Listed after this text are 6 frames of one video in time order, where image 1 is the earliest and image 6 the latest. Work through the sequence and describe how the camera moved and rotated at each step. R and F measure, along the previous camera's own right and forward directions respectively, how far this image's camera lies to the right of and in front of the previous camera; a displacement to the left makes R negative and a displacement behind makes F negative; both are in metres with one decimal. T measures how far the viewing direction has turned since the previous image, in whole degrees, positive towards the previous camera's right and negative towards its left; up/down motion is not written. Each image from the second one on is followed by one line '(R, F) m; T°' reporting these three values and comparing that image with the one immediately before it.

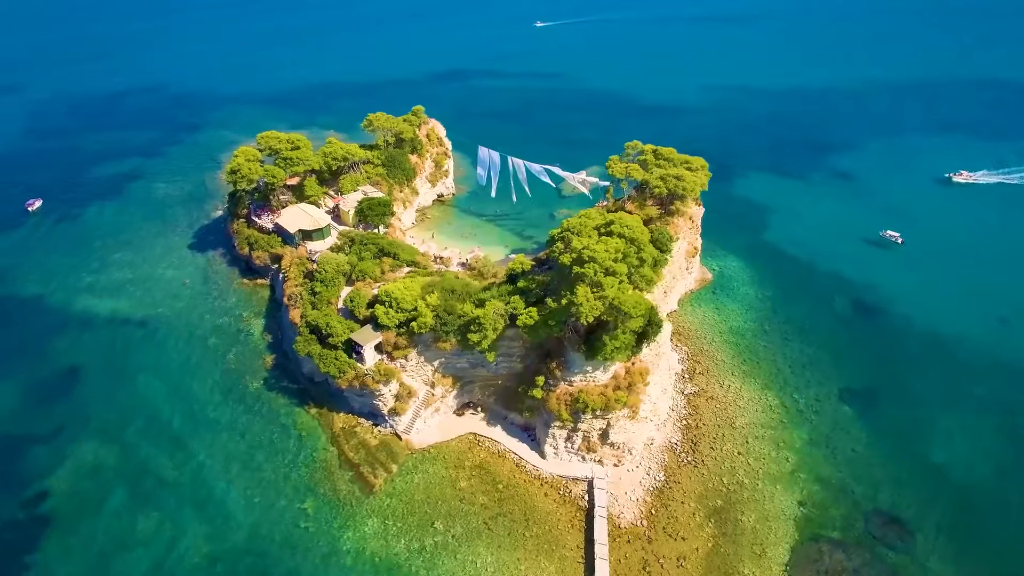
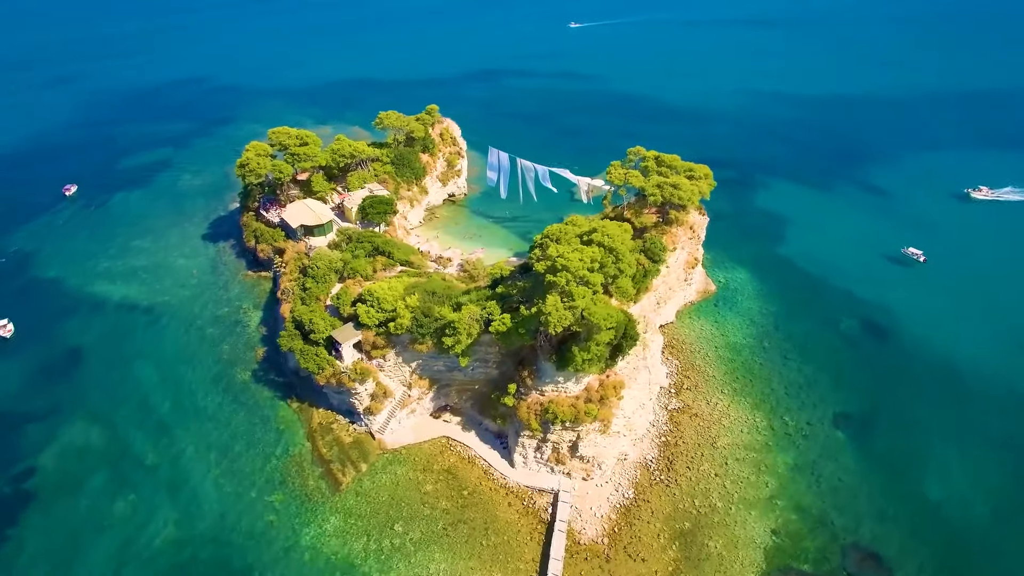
(+4.7, +0.7) m; -4°
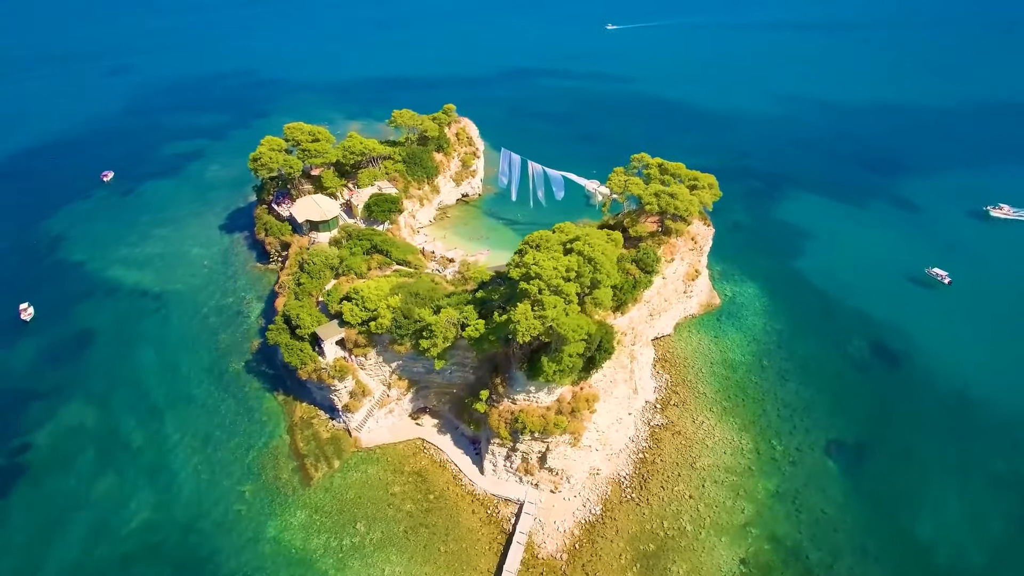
(+4.7, +0.6) m; -4°
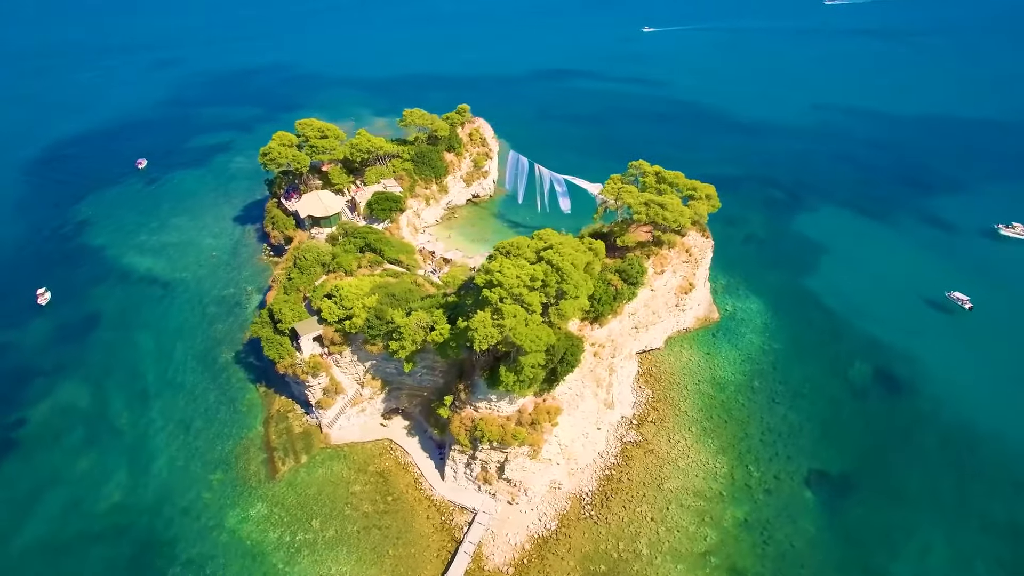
(+5.4, +0.8) m; -4°
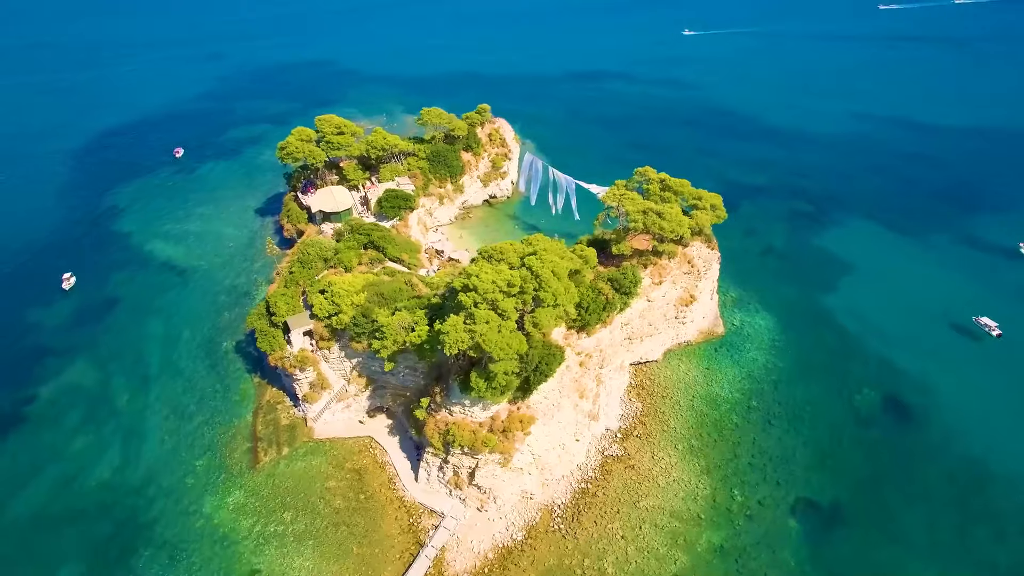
(+4.4, +0.7) m; -4°
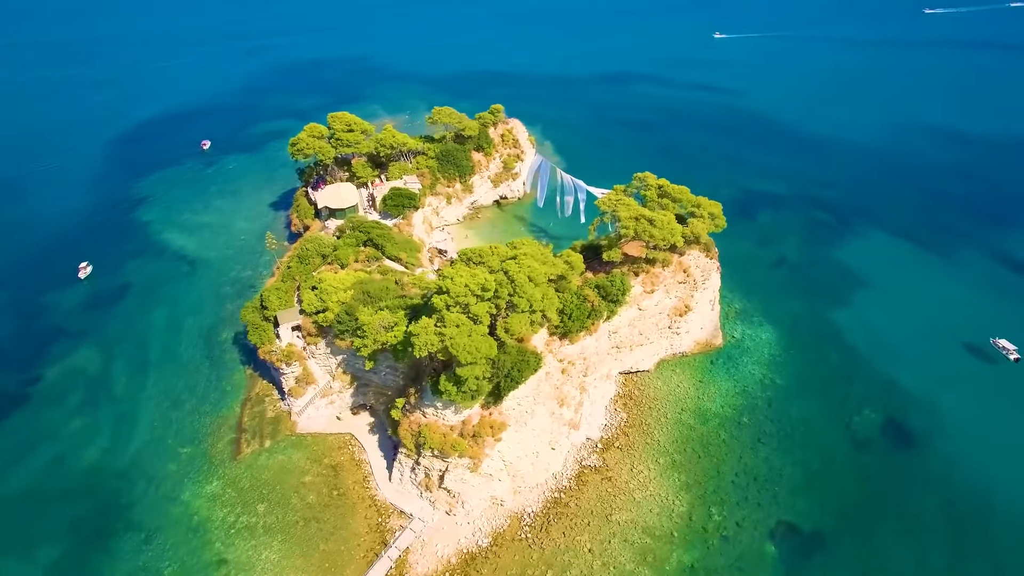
(+4.0, +0.5) m; -3°
